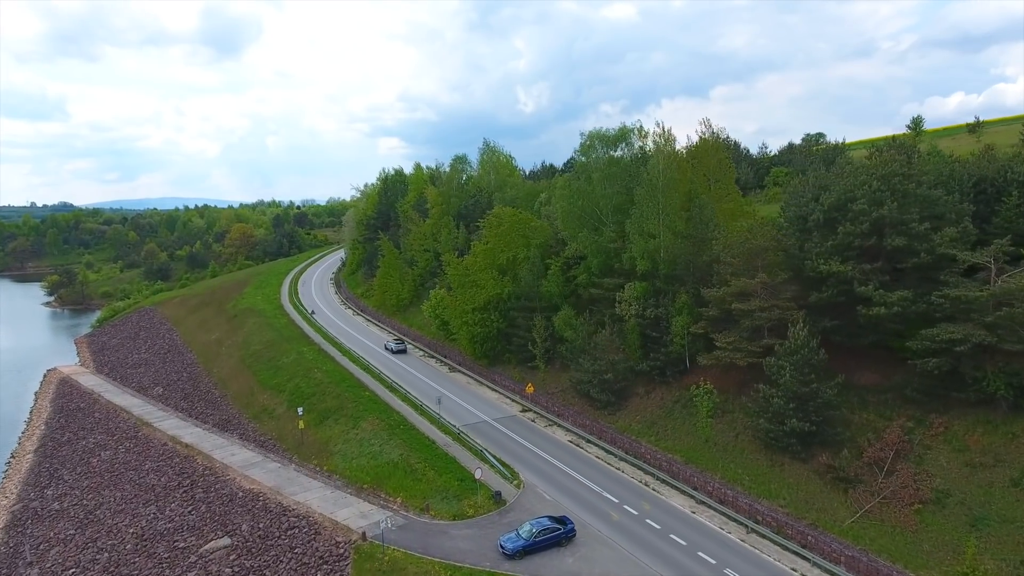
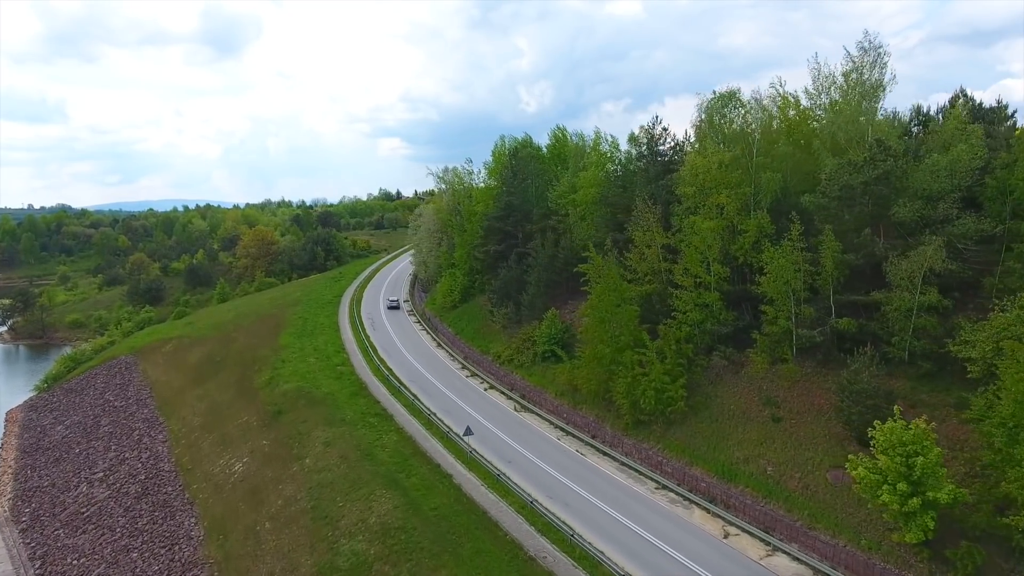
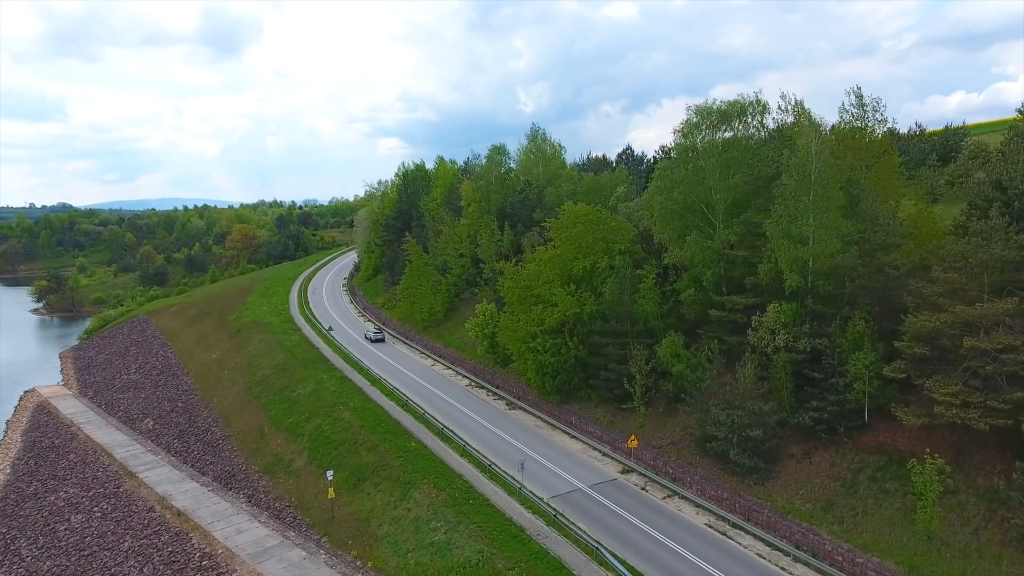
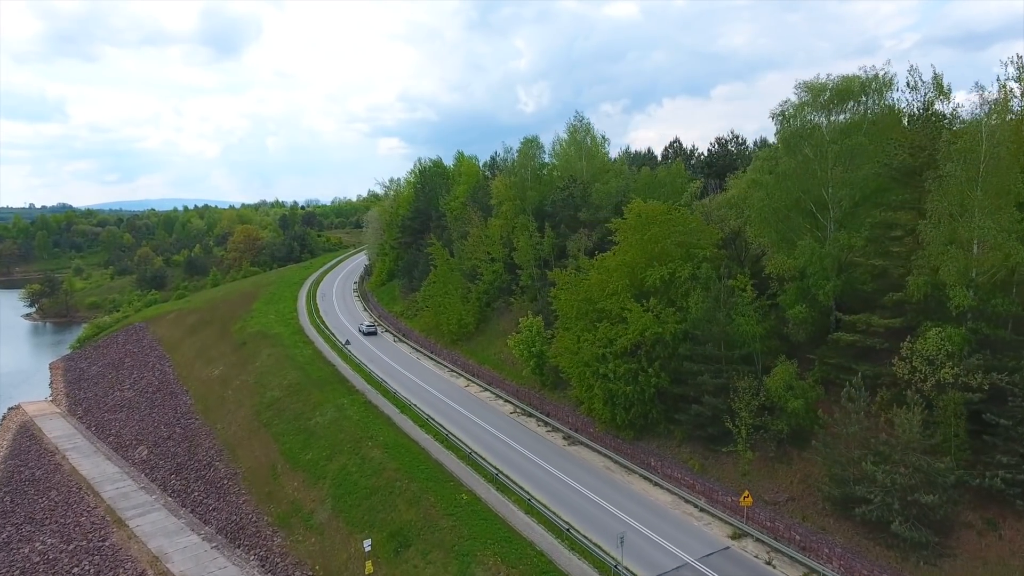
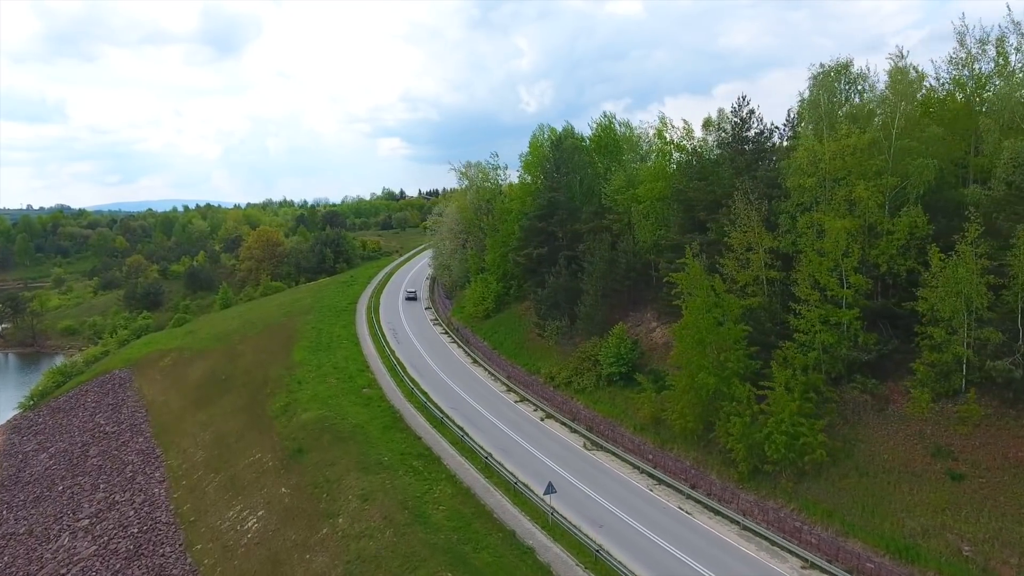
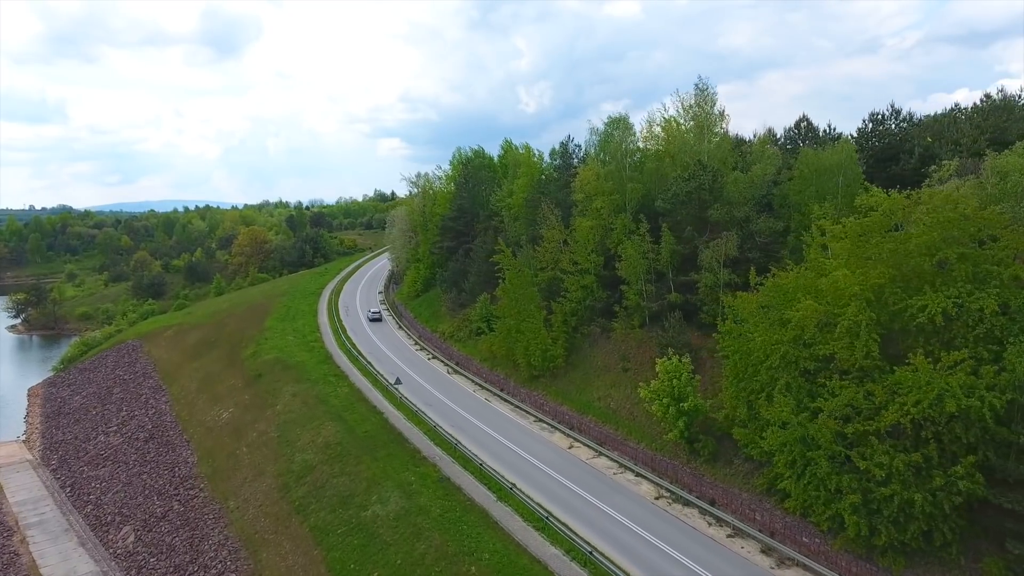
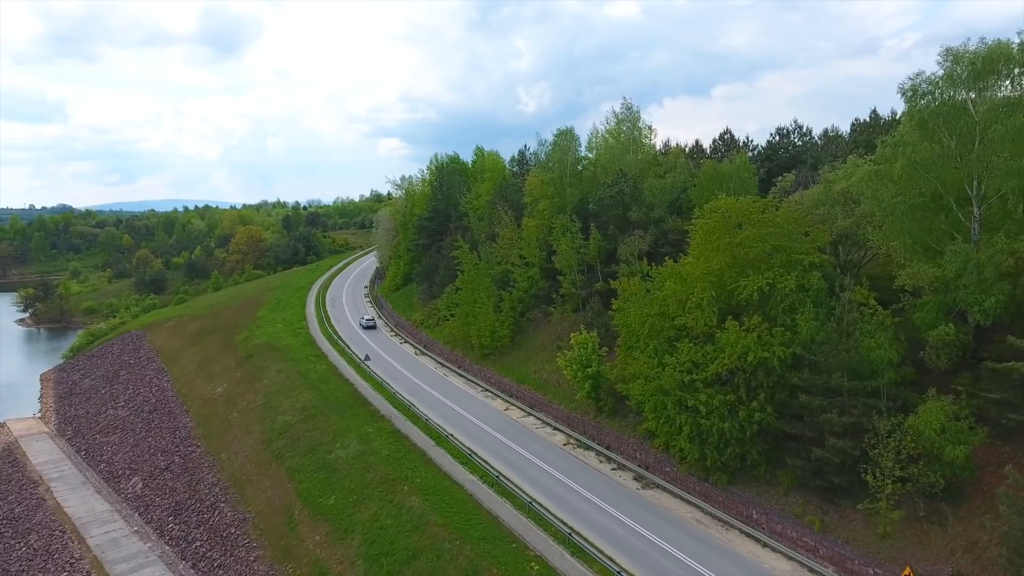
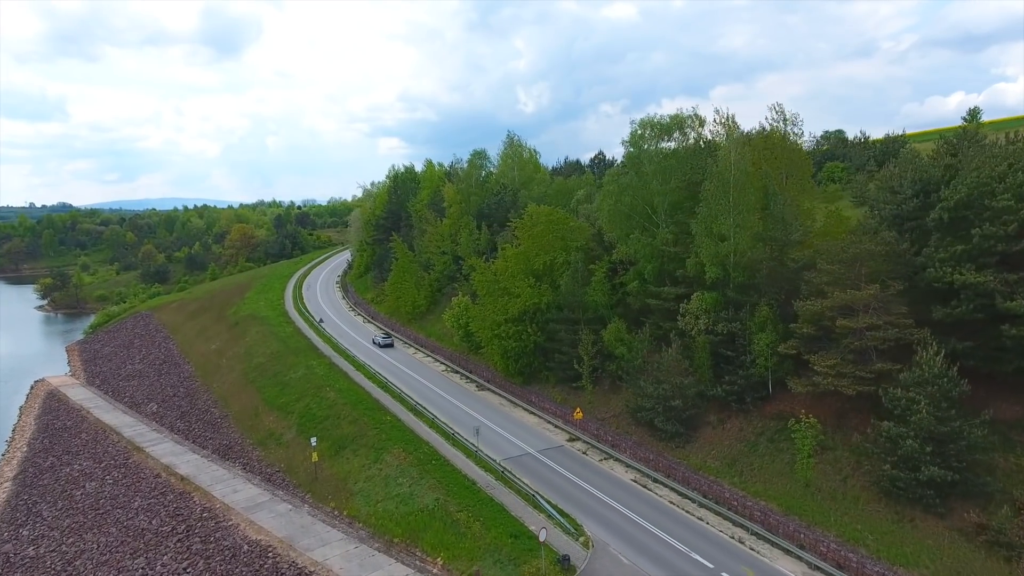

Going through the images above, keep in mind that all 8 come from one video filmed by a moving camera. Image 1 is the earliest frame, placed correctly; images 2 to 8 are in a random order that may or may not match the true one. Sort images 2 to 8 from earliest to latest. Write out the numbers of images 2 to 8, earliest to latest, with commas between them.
8, 3, 4, 7, 6, 2, 5
